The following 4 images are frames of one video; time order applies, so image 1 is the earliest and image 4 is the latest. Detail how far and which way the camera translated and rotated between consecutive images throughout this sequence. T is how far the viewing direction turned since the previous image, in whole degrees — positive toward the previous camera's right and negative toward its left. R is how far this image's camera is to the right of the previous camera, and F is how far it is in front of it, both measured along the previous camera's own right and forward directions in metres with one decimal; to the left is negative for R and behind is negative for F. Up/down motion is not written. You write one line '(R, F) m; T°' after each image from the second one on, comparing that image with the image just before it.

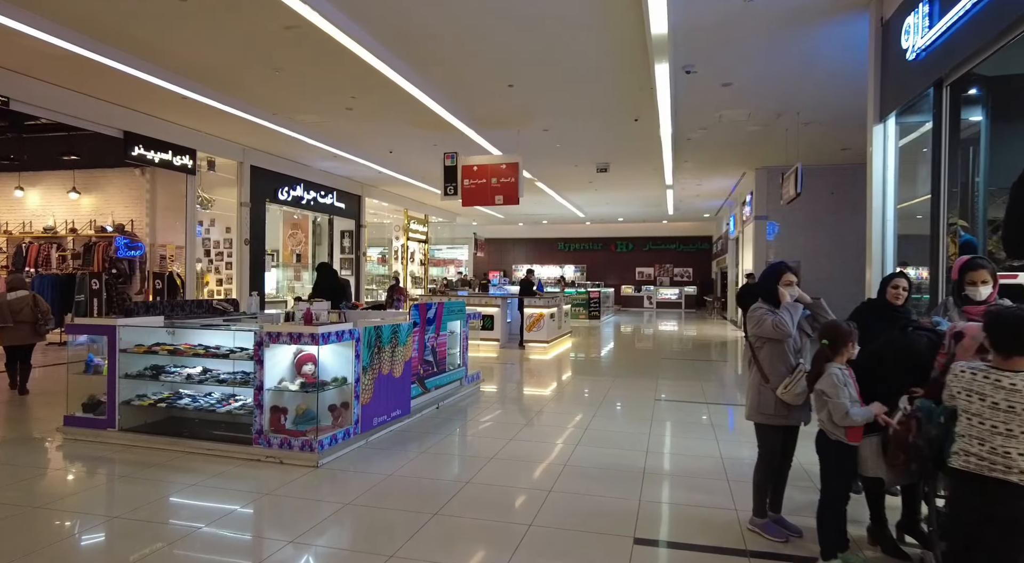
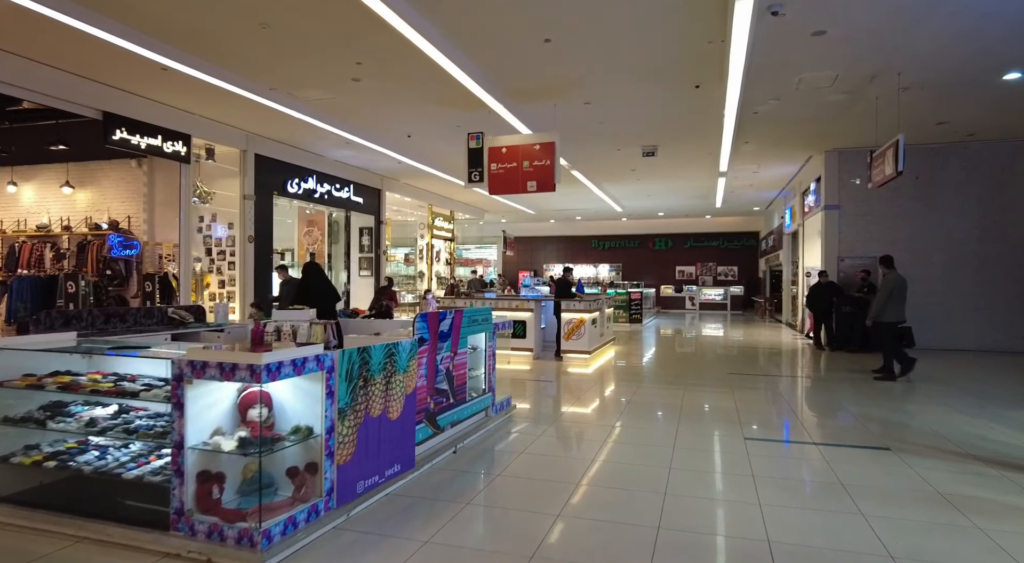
(-0.1, +1.3) m; -3°
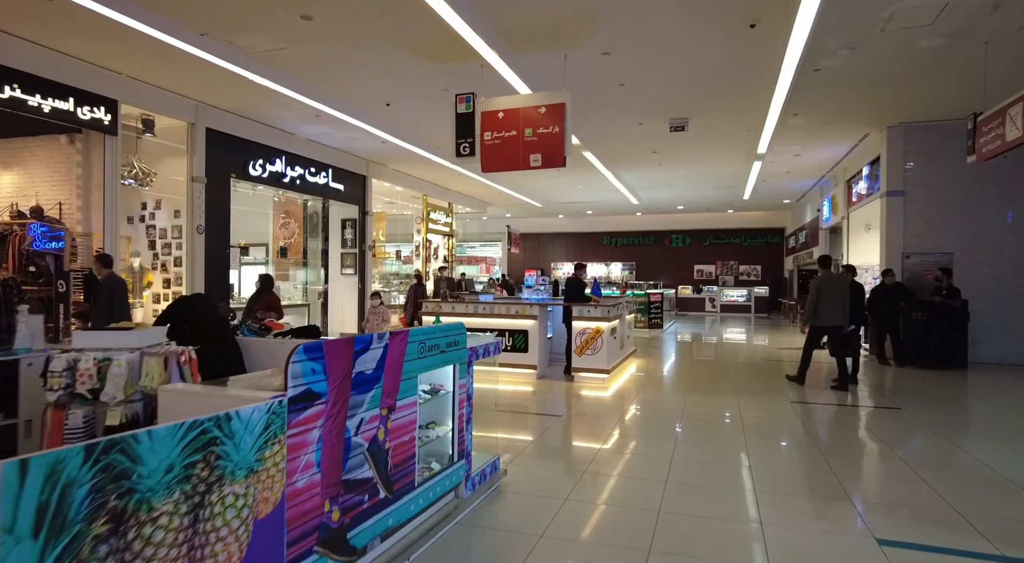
(+0.1, +1.6) m; -1°
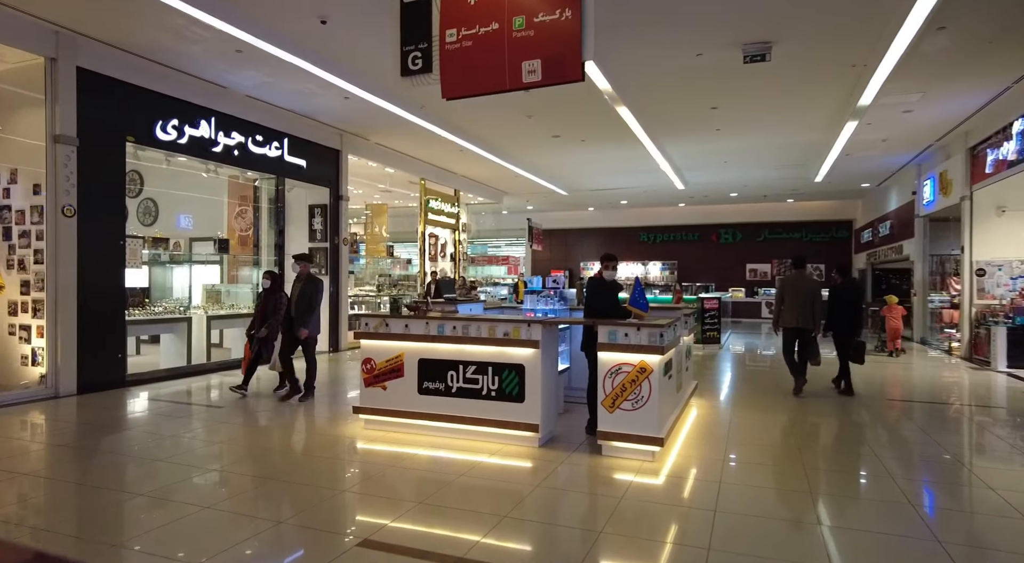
(+0.3, +2.6) m; -3°
